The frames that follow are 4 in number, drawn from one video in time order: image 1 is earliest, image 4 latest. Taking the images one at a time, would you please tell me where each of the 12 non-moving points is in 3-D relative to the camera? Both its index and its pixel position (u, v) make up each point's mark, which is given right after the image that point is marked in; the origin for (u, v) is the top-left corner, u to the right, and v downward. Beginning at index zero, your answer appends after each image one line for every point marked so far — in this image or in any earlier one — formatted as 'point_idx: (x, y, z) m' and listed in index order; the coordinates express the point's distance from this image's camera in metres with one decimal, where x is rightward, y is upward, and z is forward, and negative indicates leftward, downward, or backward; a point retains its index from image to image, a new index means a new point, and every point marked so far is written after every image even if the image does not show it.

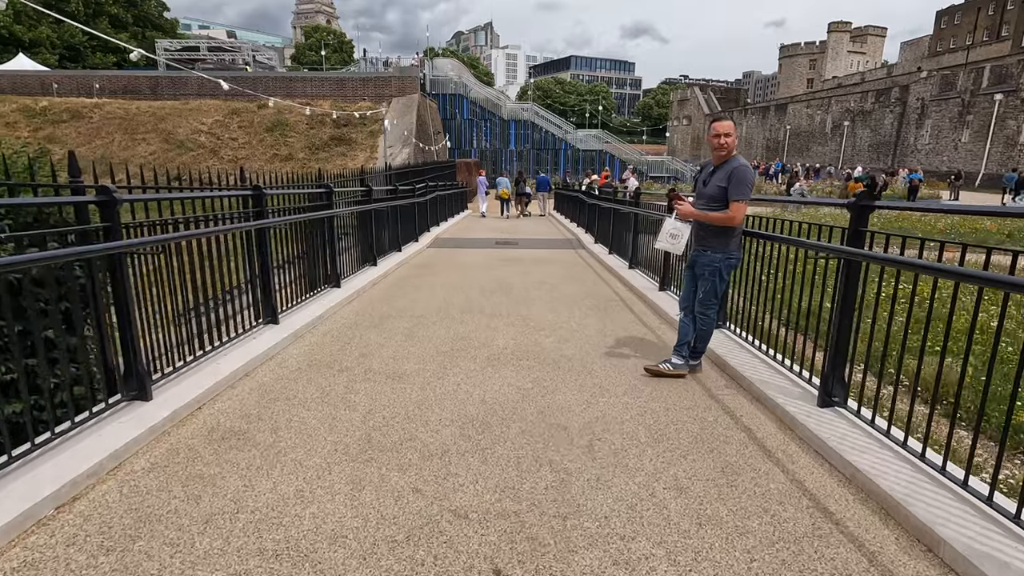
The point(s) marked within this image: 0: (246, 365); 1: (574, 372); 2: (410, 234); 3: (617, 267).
0: (-1.9, -0.5, +3.9) m
1: (+0.4, -0.6, +4.0) m
2: (-2.2, +1.1, +11.8) m
3: (+1.8, +0.4, +9.4) m
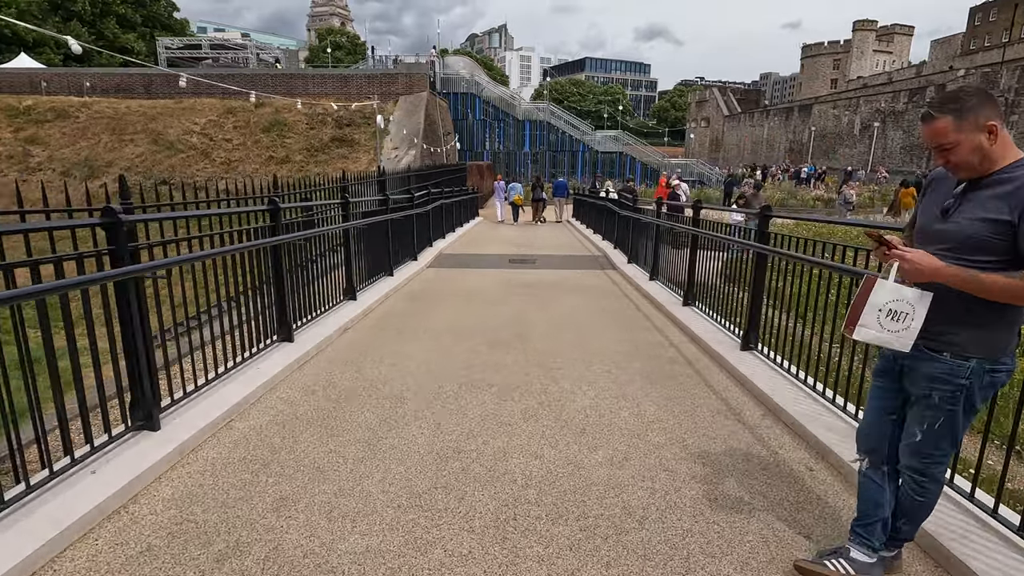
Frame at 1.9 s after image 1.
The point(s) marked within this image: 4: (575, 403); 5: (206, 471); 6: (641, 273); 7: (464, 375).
0: (-1.8, -1.0, +2.1) m
1: (+0.5, -1.1, +2.1) m
2: (-1.9, +0.7, +9.9) m
3: (+2.0, -0.1, +7.5) m
4: (+0.4, -0.8, +3.7) m
5: (-1.6, -1.0, +2.9) m
6: (+2.1, +0.3, +9.2) m
7: (-0.4, -0.7, +4.3) m
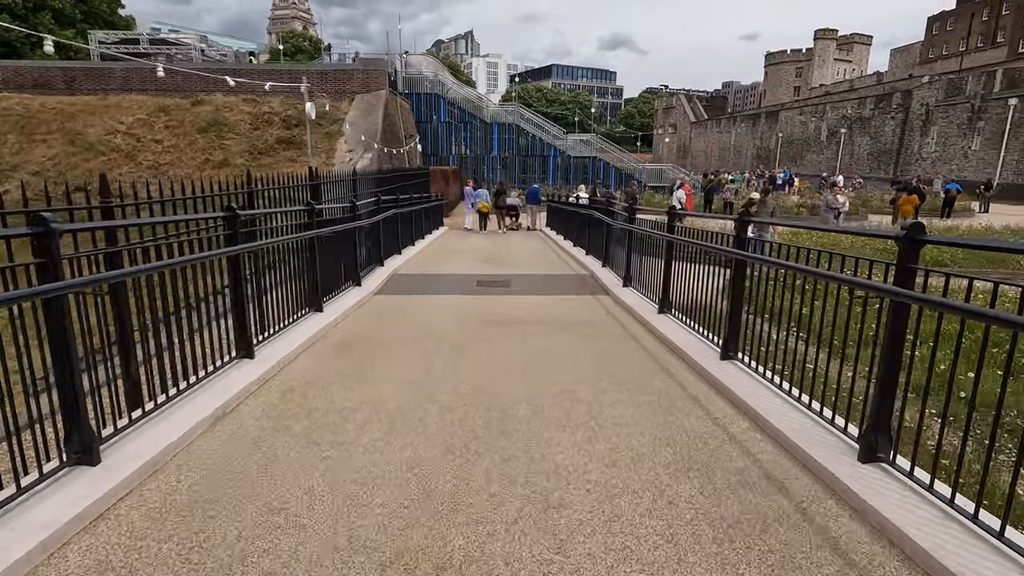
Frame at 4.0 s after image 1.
0: (-1.8, -1.4, +0.1) m
1: (+0.5, -1.4, +0.3) m
2: (-2.3, +0.2, +7.9) m
3: (+1.7, -0.5, +5.7) m
4: (+0.3, -1.1, +1.8) m
5: (-1.6, -1.3, +0.9) m
6: (+1.7, -0.1, +7.5) m
7: (-0.5, -1.1, +2.4) m
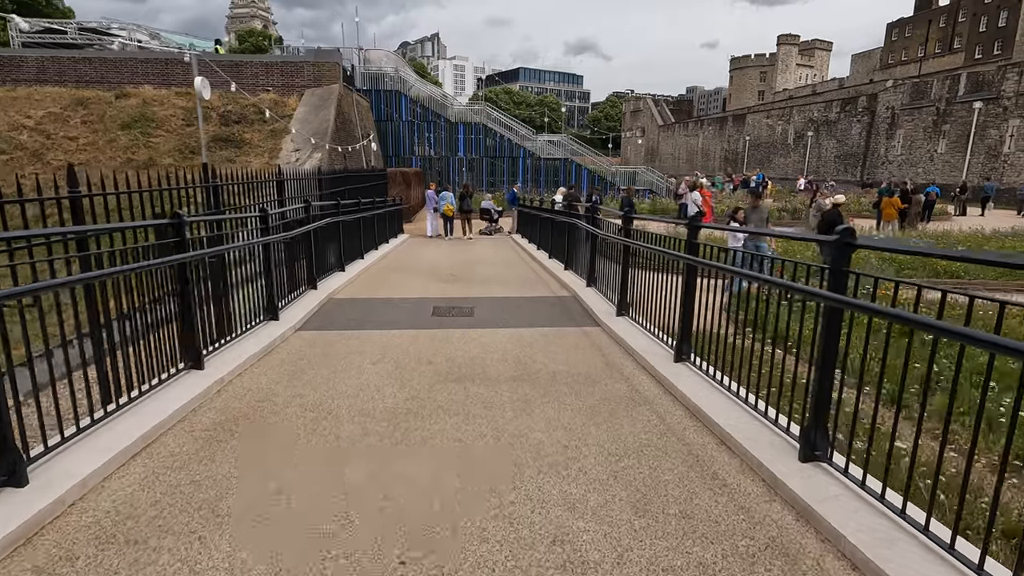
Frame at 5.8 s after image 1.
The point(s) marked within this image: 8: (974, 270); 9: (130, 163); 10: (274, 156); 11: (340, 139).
0: (-1.7, -1.7, -1.8) m
1: (+0.6, -1.7, -1.4) m
2: (-2.7, -0.2, +6.1) m
3: (+1.5, -0.8, +4.1) m
4: (+0.3, -1.4, +0.1) m
5: (-1.6, -1.6, -0.9) m
6: (+1.3, -0.5, +5.8) m
7: (-0.6, -1.4, +0.6) m
8: (+9.4, +0.4, +11.3) m
9: (-11.4, +3.7, +16.5) m
10: (-7.4, +4.1, +17.2) m
11: (-5.9, +5.1, +19.0) m
